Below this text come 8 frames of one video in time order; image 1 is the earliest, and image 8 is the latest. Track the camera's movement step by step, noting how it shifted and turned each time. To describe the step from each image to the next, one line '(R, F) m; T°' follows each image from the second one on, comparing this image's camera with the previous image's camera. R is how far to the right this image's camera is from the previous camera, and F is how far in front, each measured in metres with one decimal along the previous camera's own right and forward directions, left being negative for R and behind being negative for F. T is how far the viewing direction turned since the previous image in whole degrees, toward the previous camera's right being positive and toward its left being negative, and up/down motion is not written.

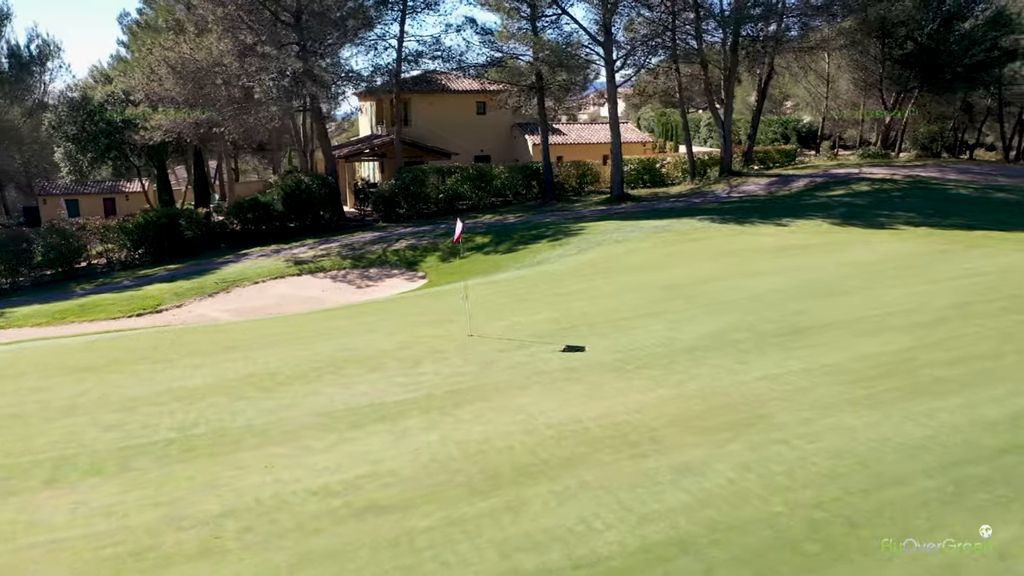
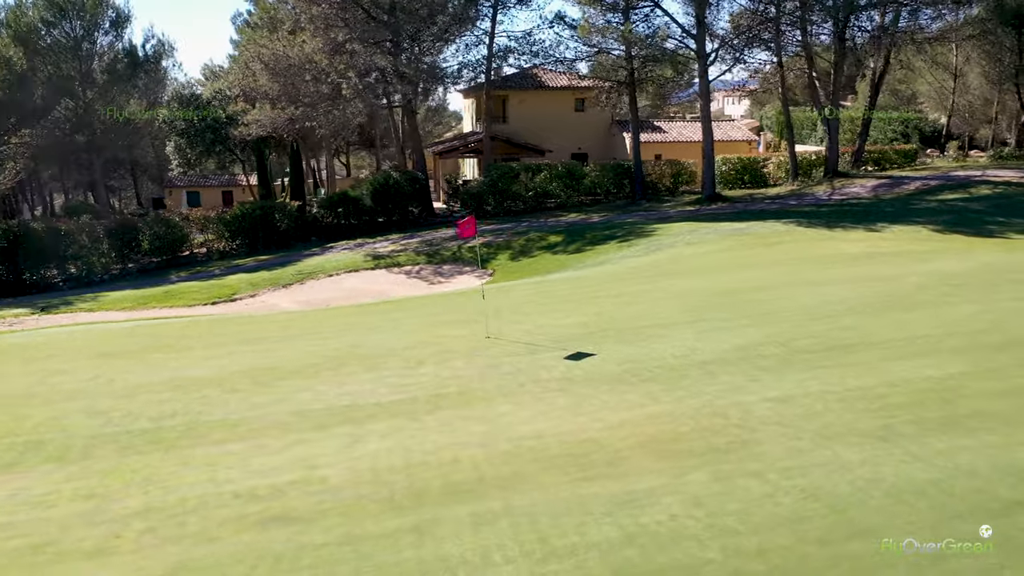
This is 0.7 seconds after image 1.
(+1.2, +0.6) m; -9°
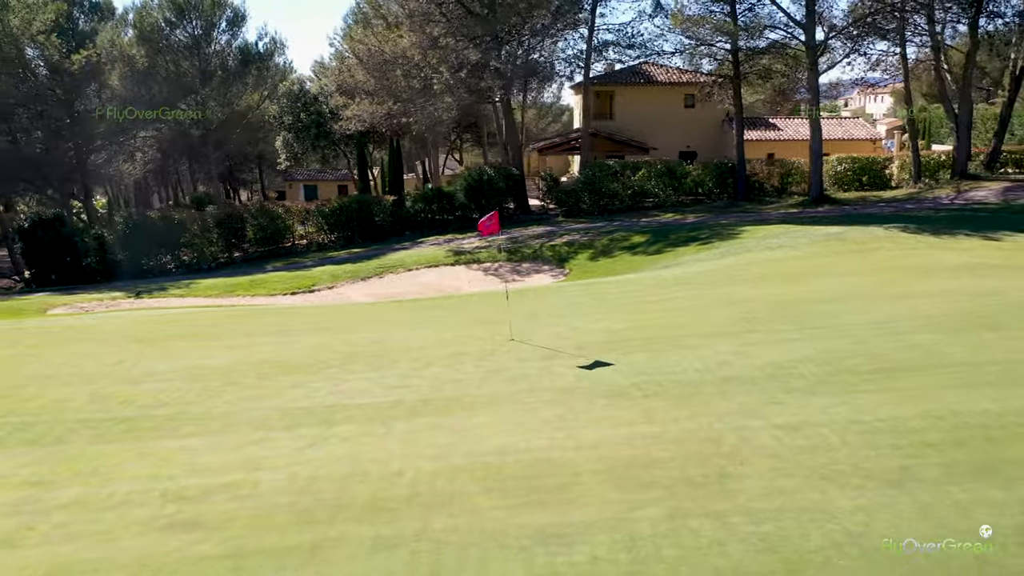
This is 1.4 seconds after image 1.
(+1.1, +0.6) m; -9°
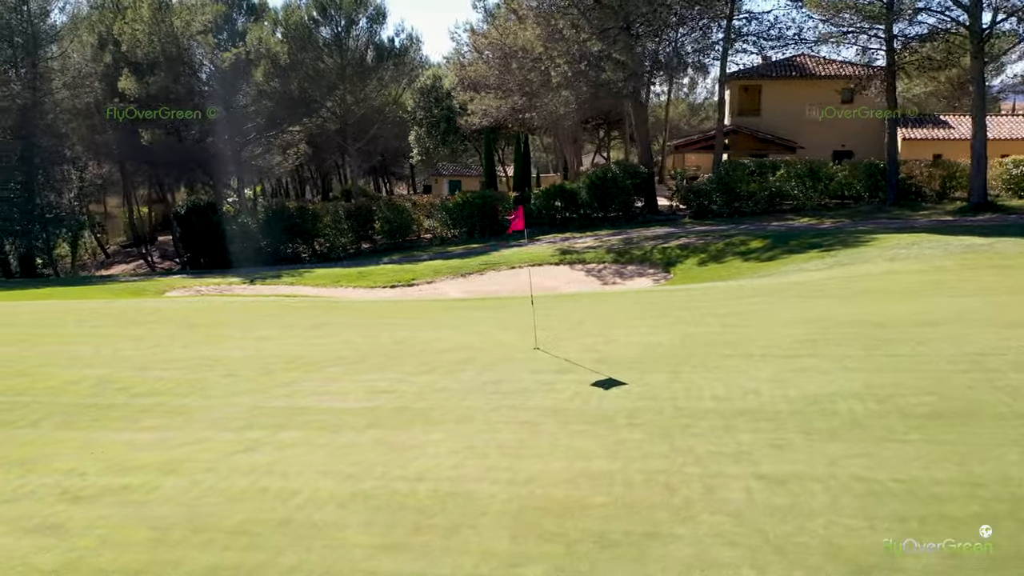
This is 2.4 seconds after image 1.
(+1.4, +0.9) m; -12°
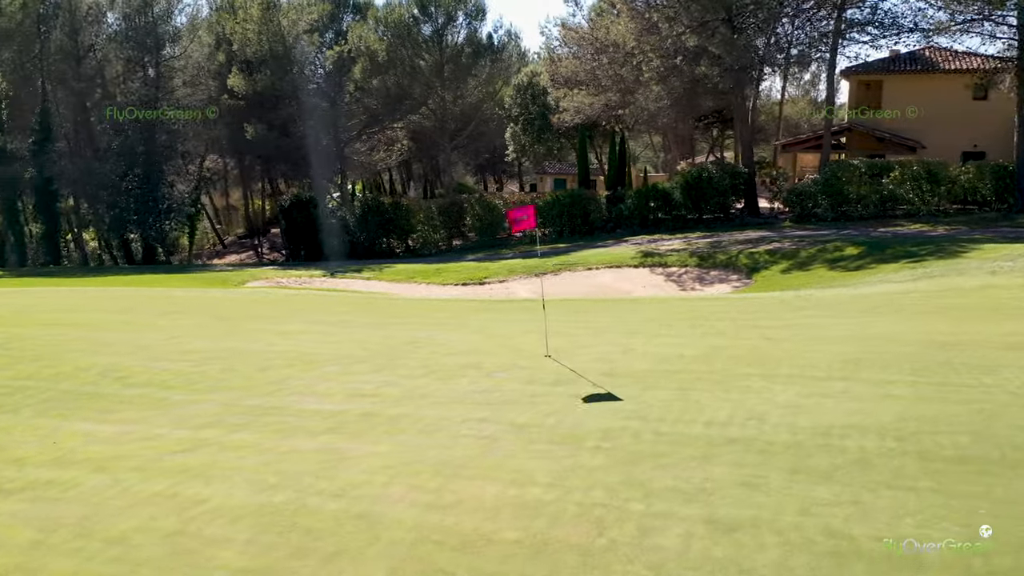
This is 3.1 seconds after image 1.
(+1.0, +0.6) m; -9°
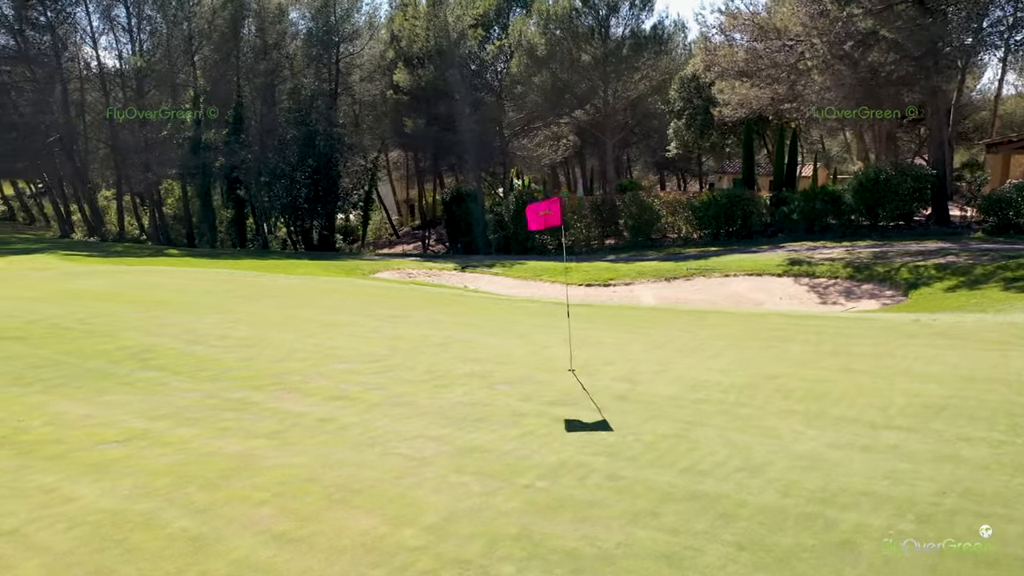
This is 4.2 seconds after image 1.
(+1.4, +0.9) m; -14°
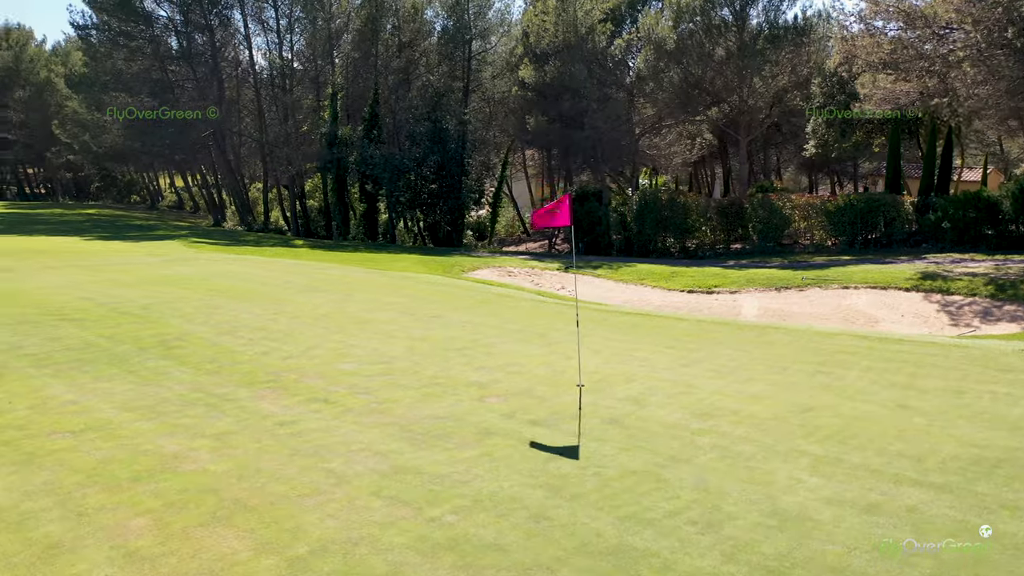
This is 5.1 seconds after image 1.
(+1.1, +0.7) m; -11°
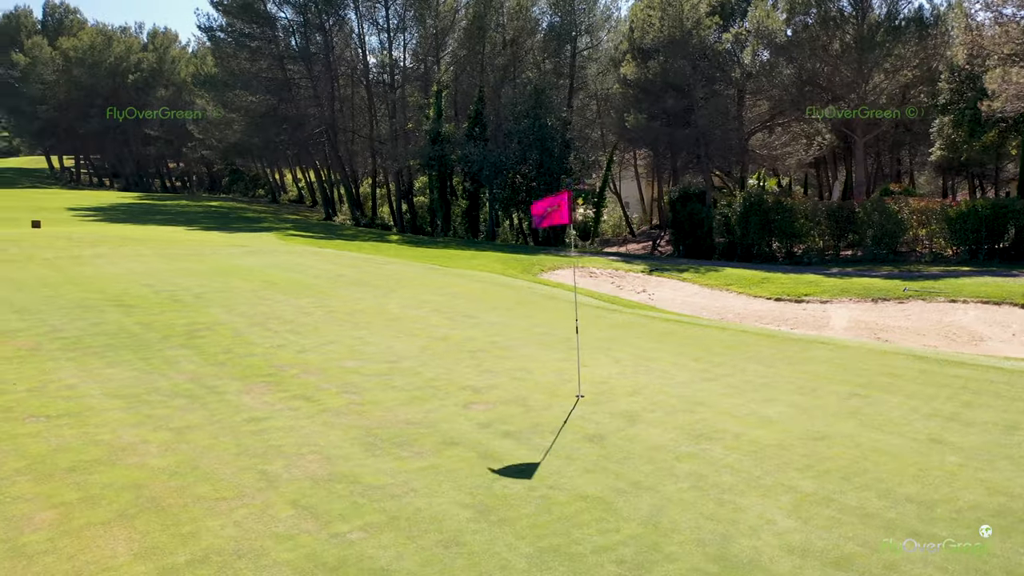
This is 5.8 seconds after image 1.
(+0.9, +0.4) m; -9°
